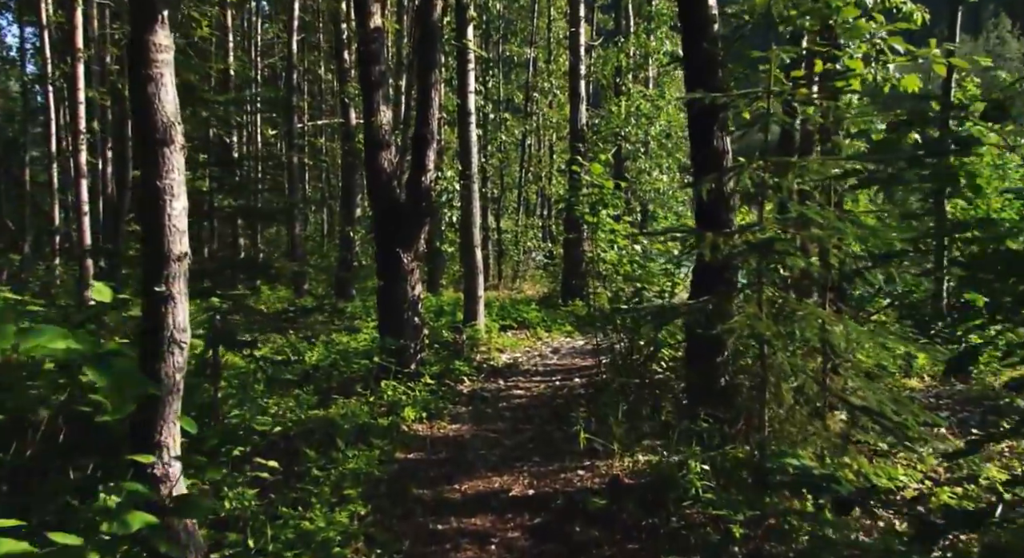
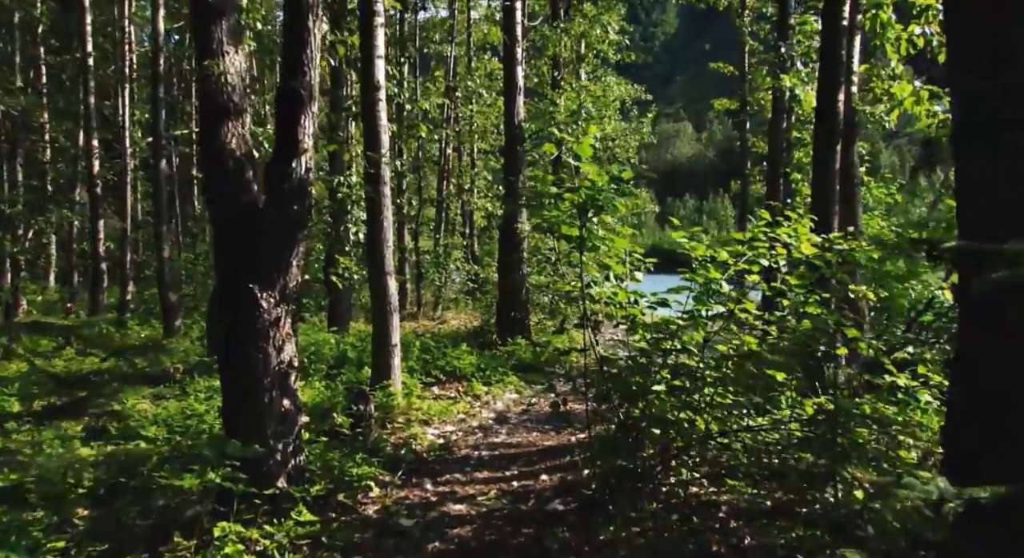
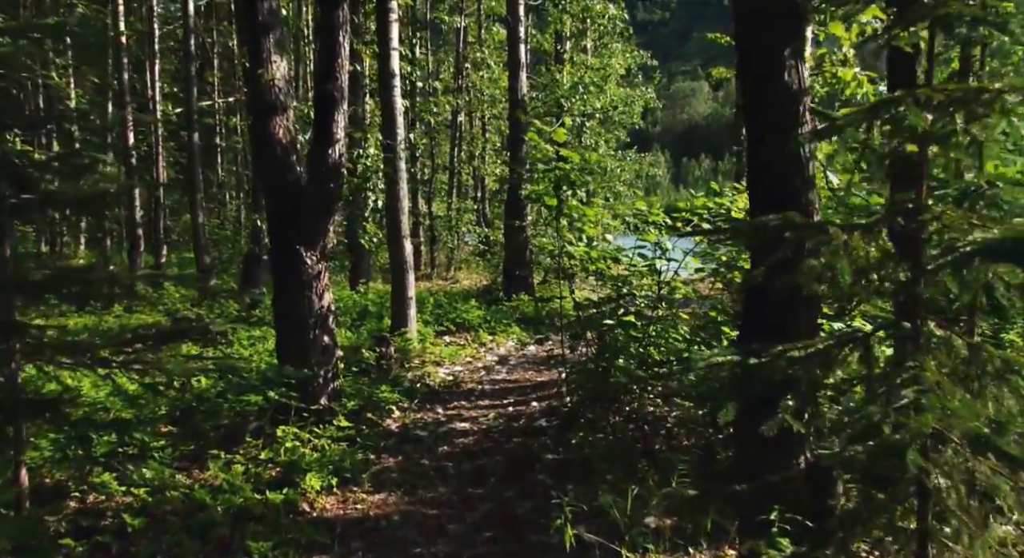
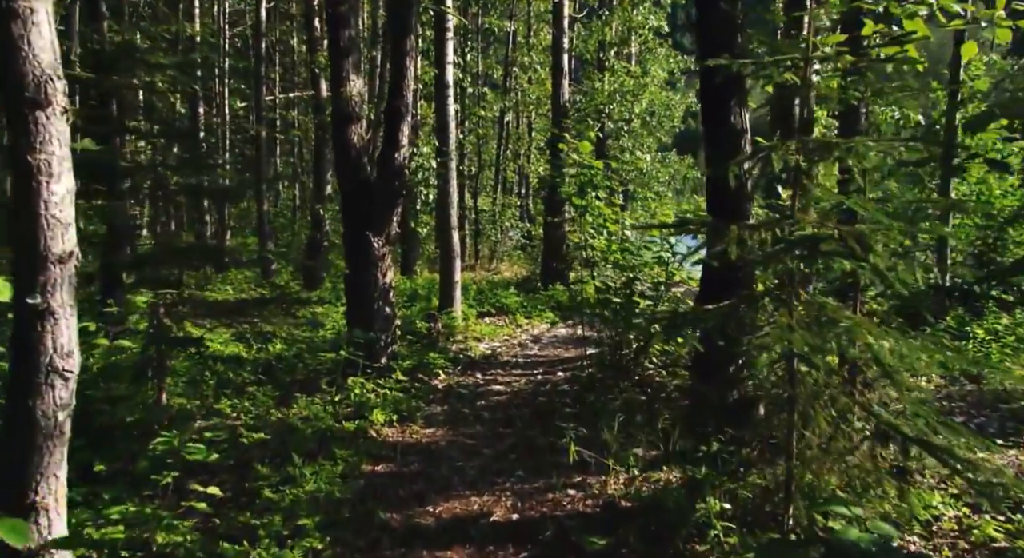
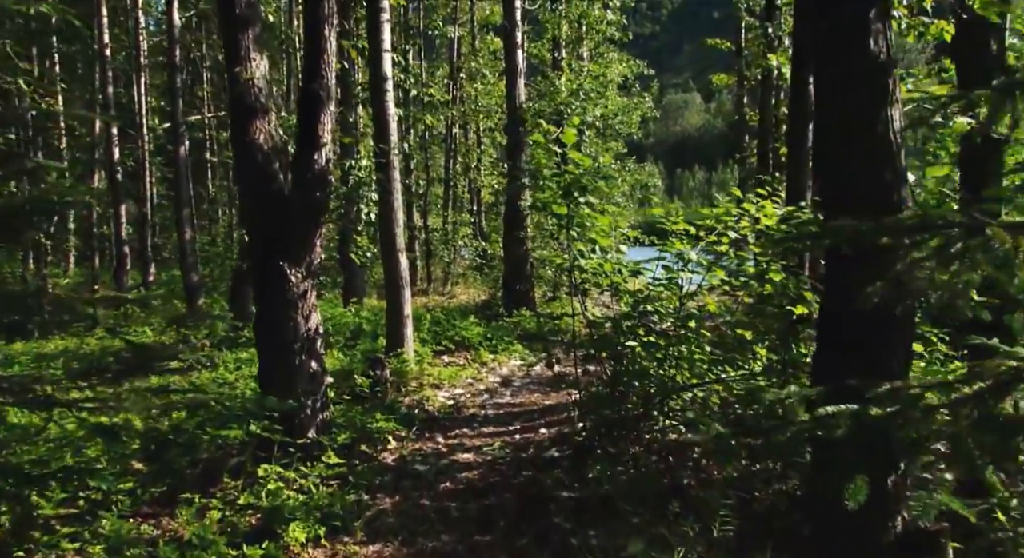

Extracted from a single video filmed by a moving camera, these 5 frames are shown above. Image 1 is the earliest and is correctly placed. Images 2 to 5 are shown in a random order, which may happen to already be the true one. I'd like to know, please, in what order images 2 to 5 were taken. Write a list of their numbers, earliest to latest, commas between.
4, 3, 5, 2
